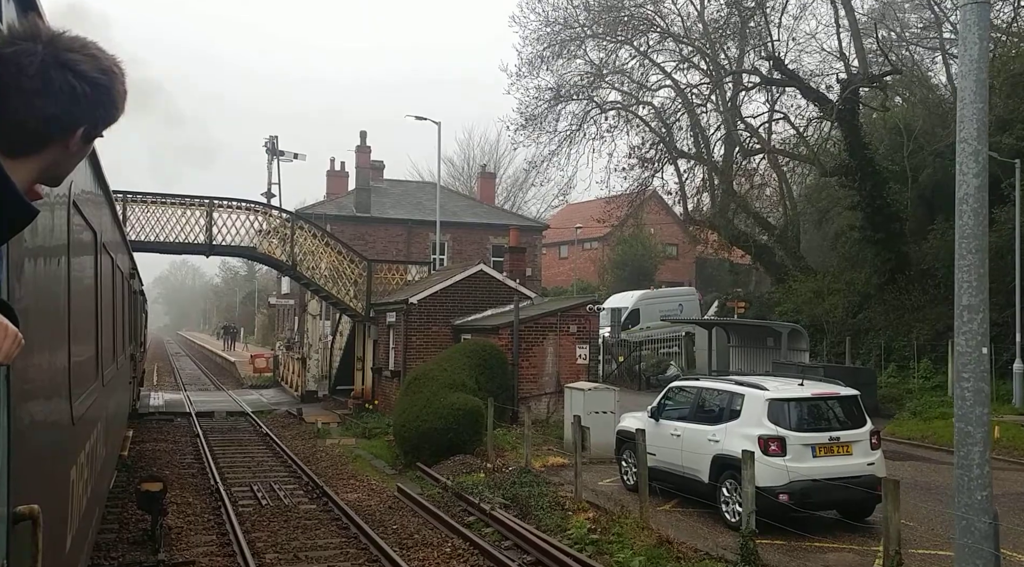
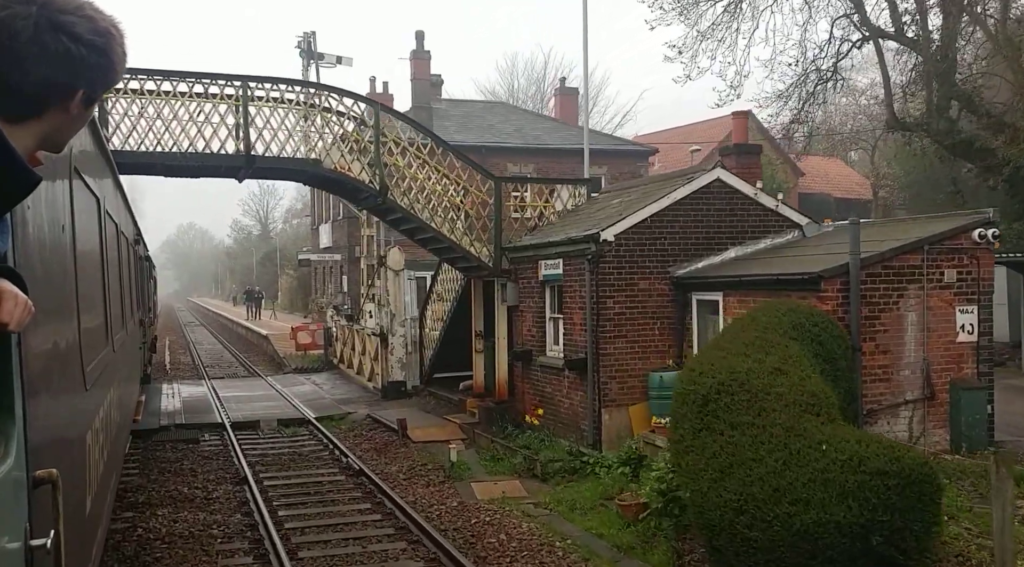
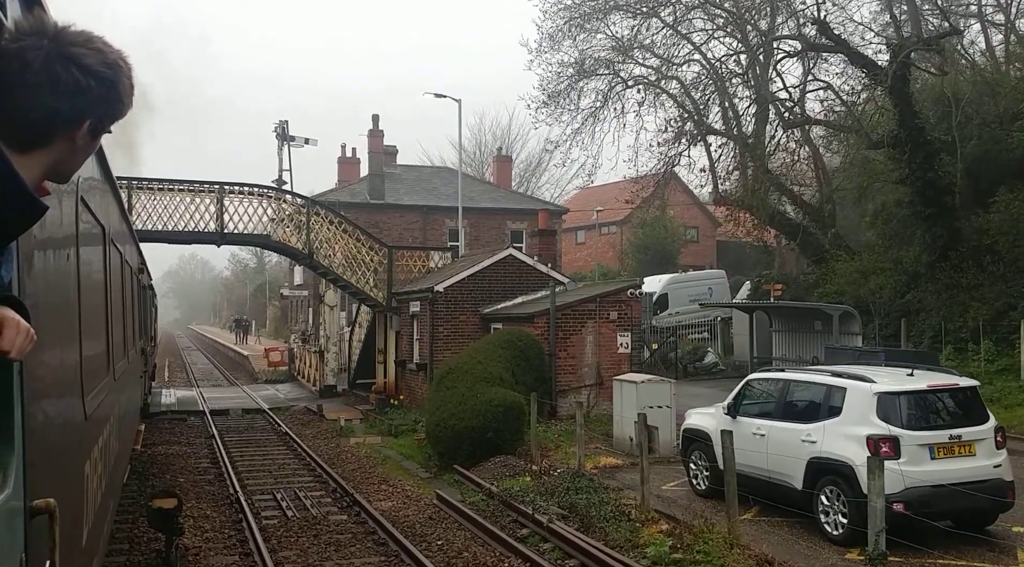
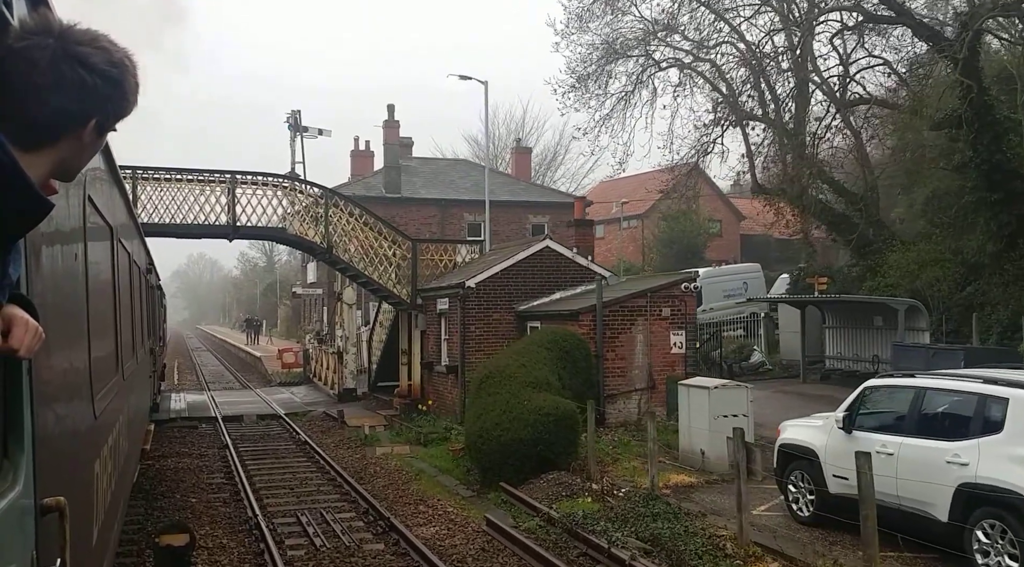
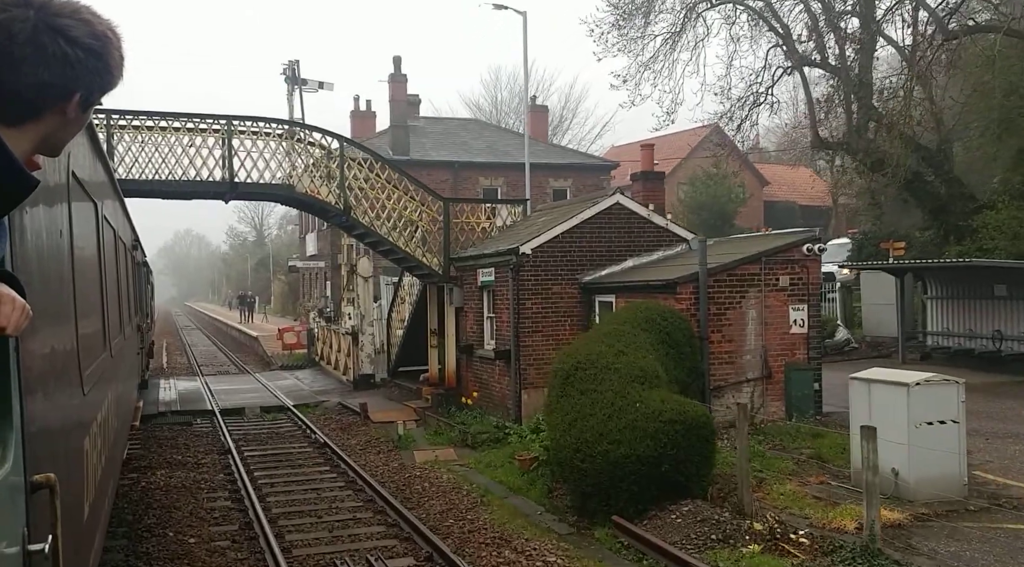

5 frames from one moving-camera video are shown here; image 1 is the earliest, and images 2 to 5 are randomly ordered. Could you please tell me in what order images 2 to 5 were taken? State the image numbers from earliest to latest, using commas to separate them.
3, 4, 5, 2
